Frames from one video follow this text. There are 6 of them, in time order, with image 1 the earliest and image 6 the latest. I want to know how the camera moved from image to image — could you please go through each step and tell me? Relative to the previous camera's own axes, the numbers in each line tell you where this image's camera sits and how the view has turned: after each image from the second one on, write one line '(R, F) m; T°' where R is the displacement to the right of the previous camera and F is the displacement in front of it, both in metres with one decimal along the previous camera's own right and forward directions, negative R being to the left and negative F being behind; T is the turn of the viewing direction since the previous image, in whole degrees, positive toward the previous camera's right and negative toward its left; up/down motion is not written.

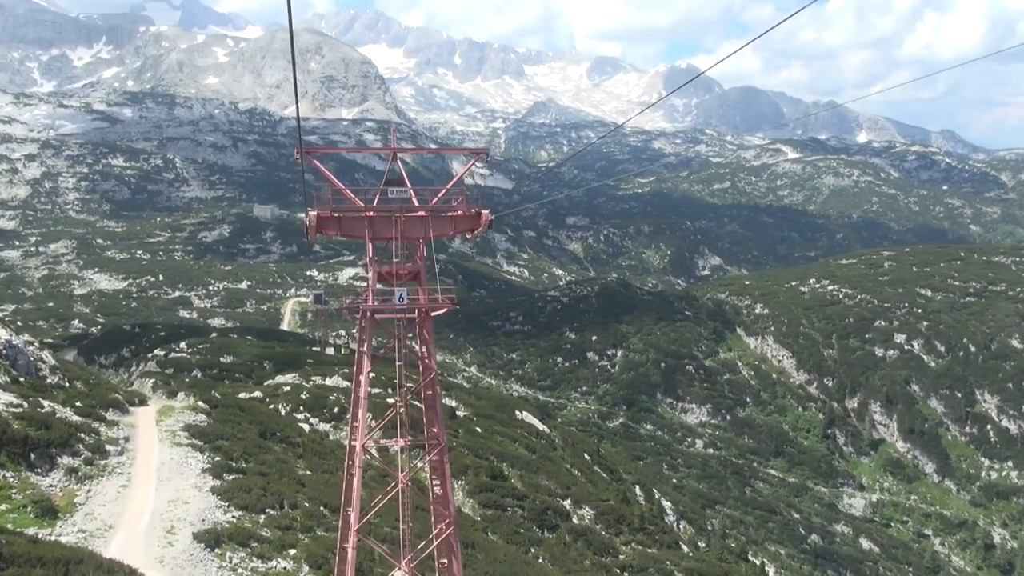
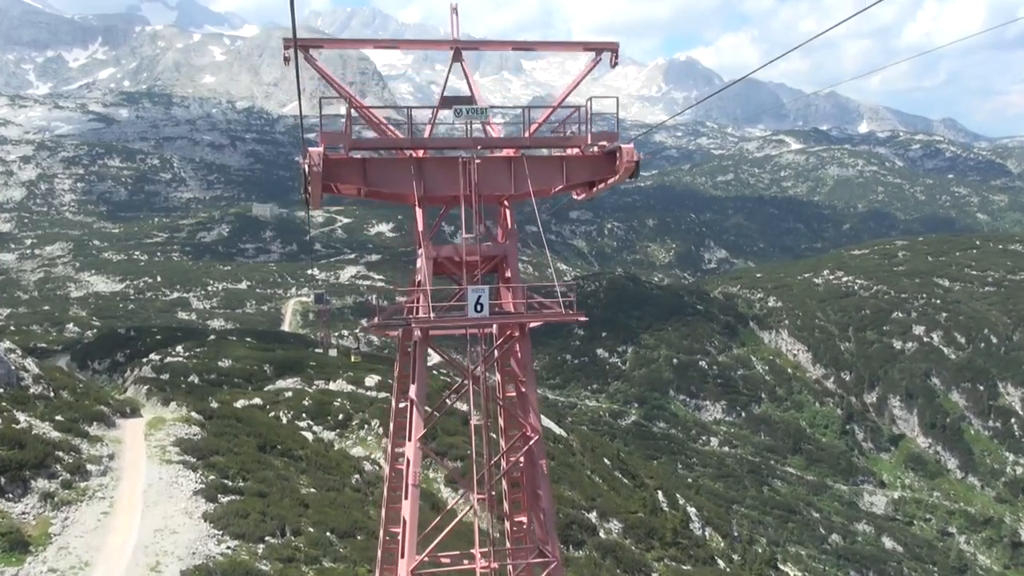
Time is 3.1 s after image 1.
(-0.9, +3.8) m; 0°
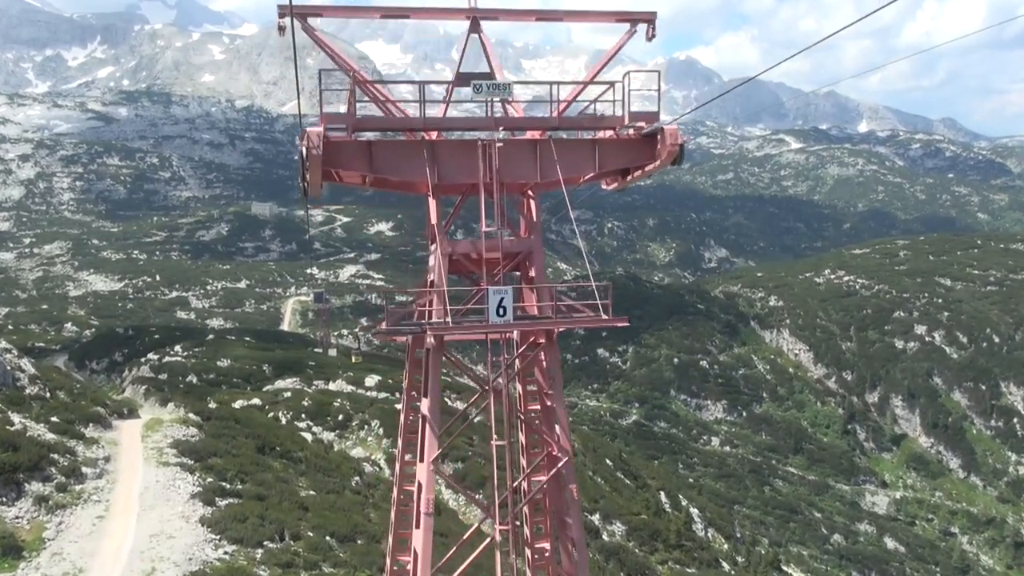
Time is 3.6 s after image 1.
(-0.1, +0.6) m; 0°
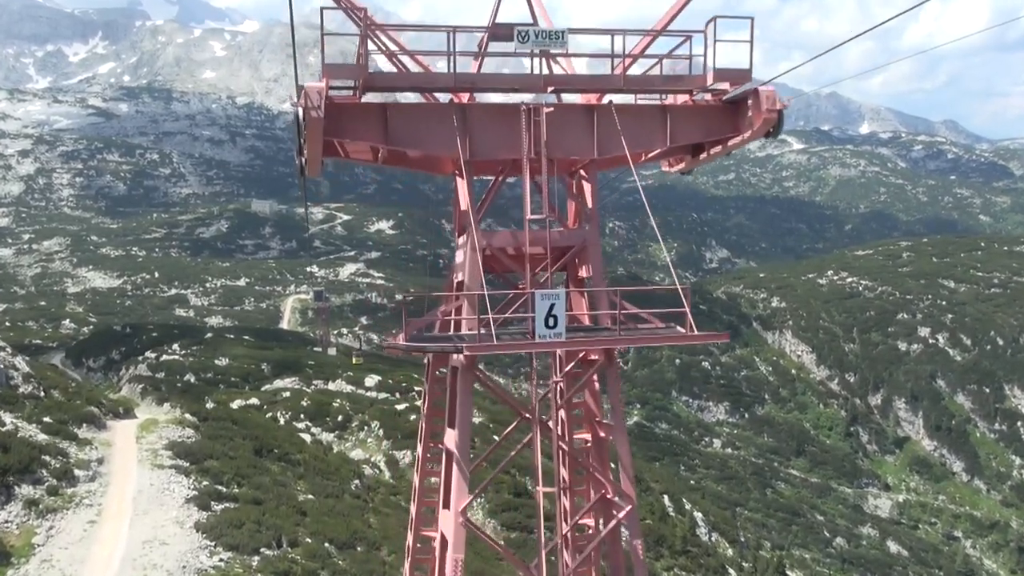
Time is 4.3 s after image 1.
(-0.2, +0.9) m; 0°
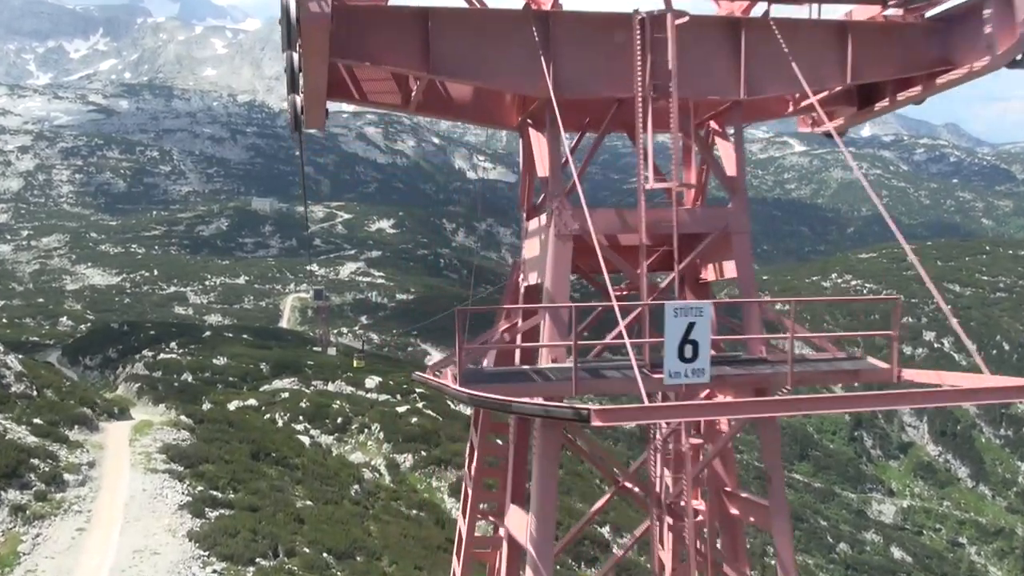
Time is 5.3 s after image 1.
(-0.3, +1.2) m; 0°
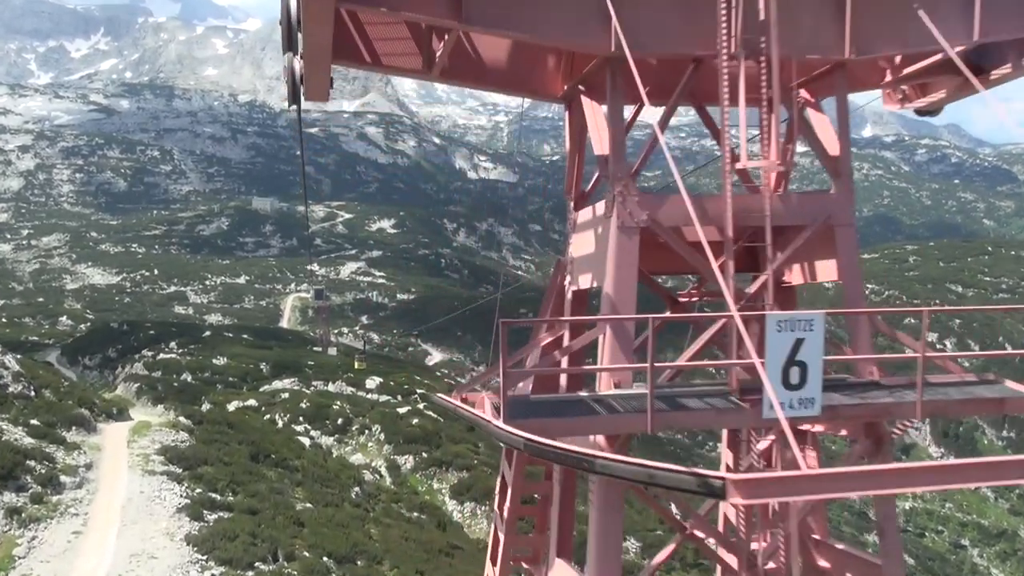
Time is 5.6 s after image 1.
(-0.1, +0.4) m; 0°
